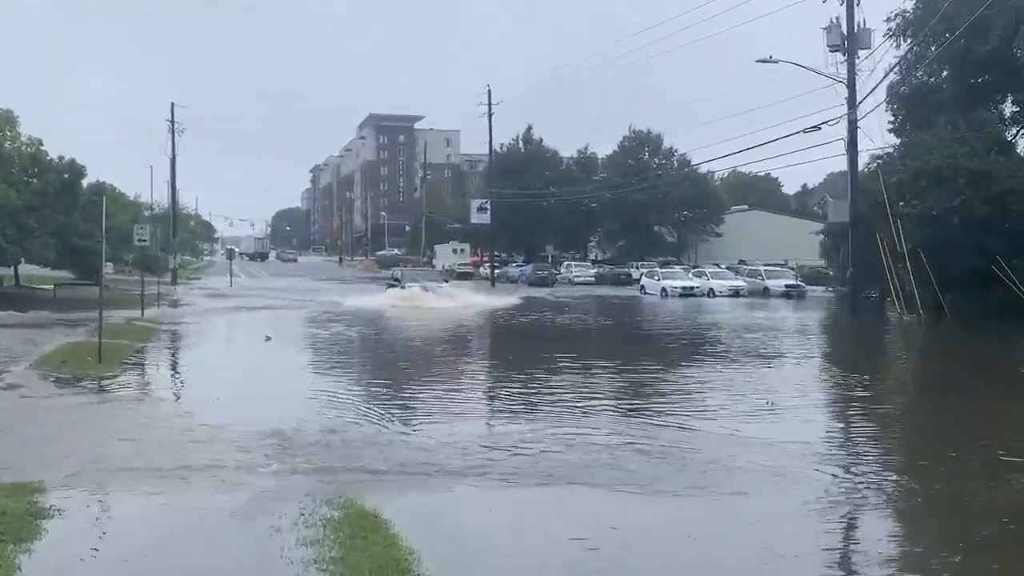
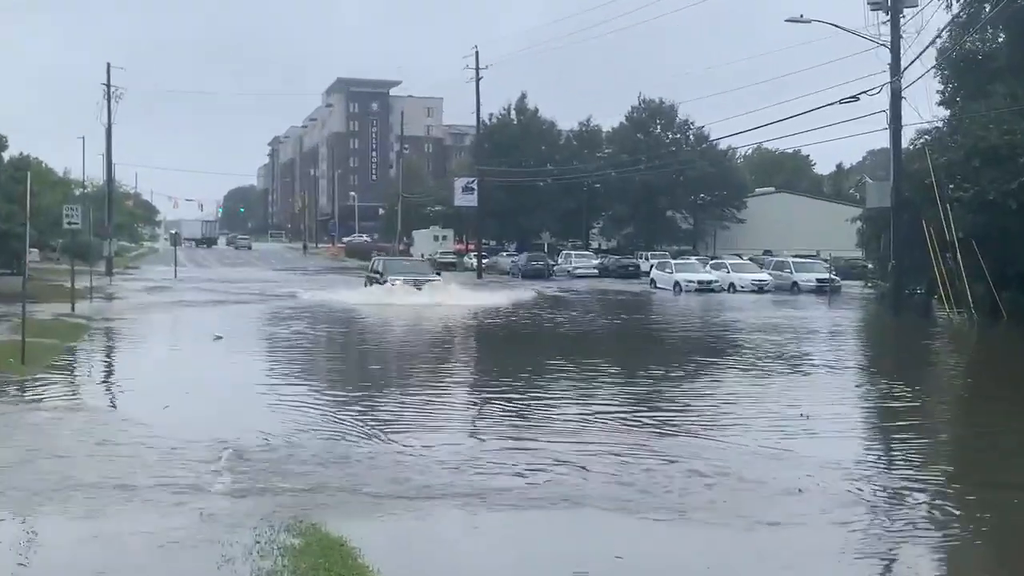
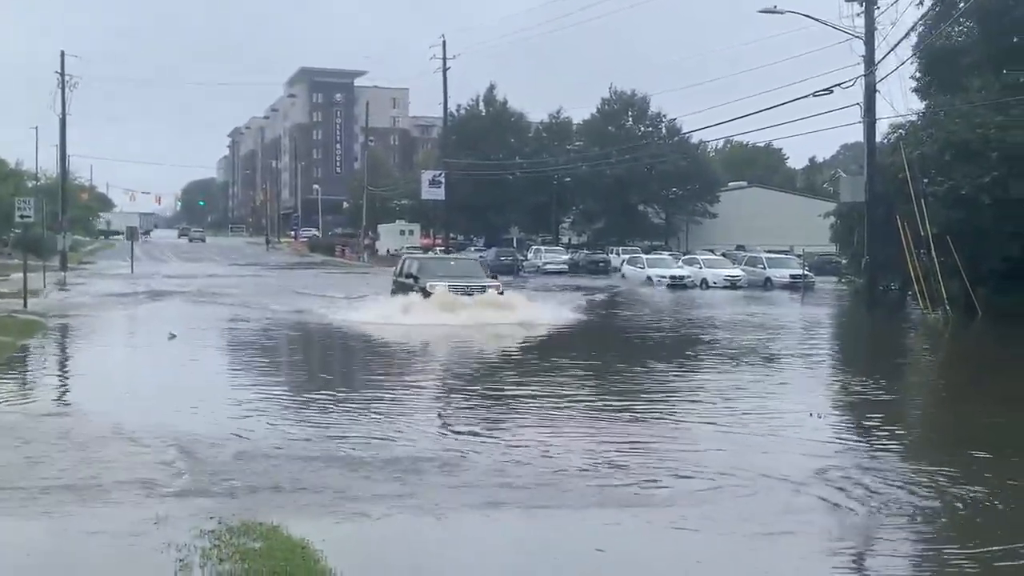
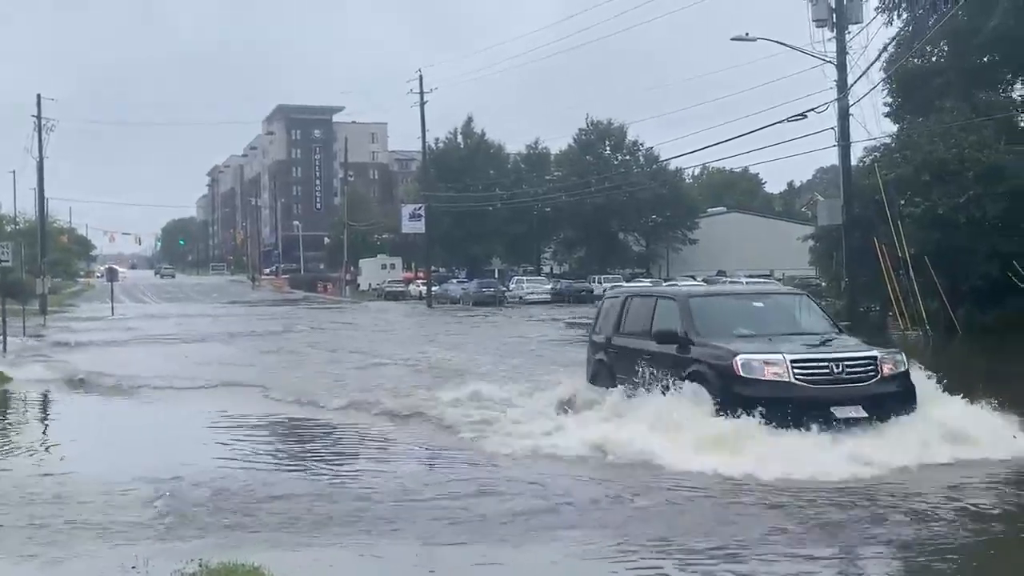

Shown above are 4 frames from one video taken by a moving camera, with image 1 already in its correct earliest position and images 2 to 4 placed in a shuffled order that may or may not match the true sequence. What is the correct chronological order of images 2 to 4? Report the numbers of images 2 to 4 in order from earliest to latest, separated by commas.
2, 3, 4
